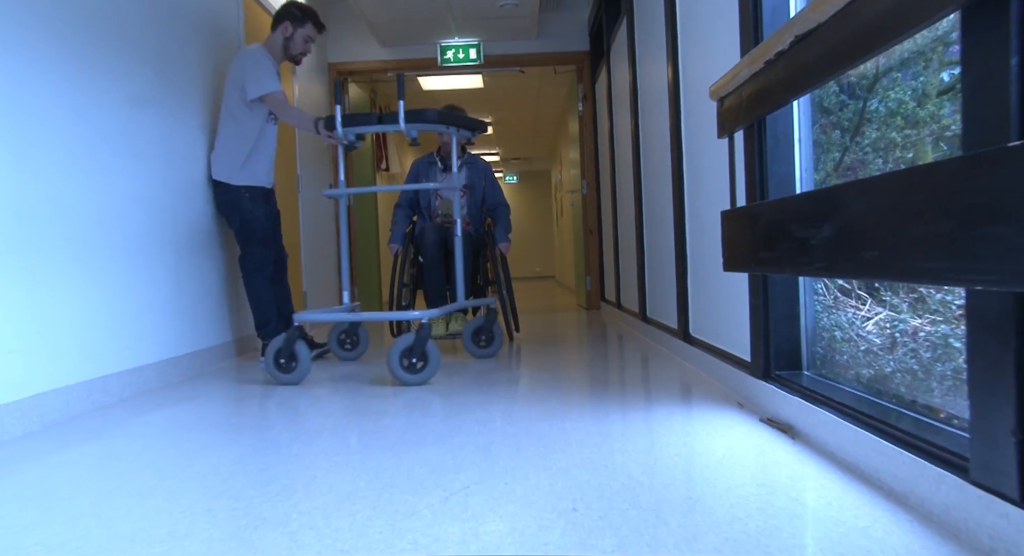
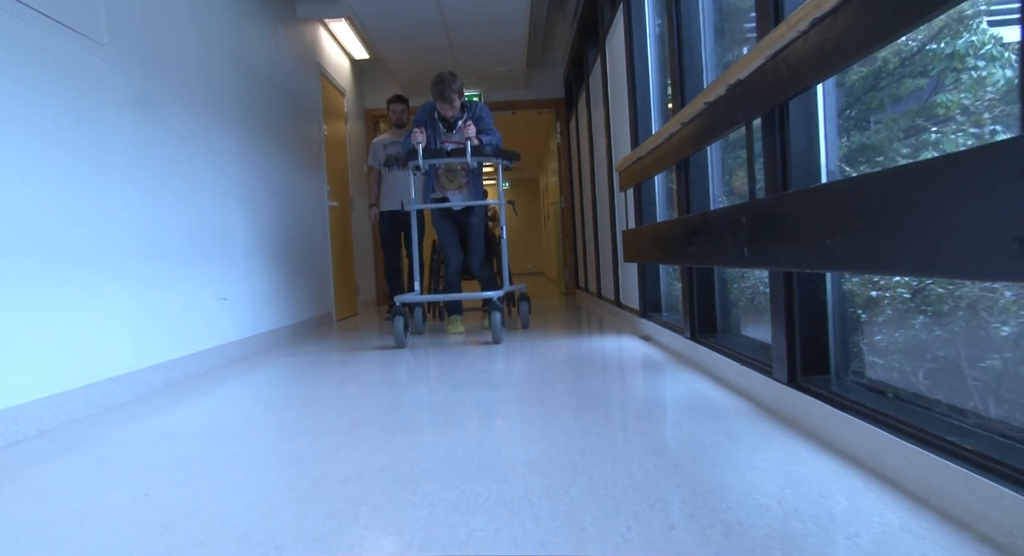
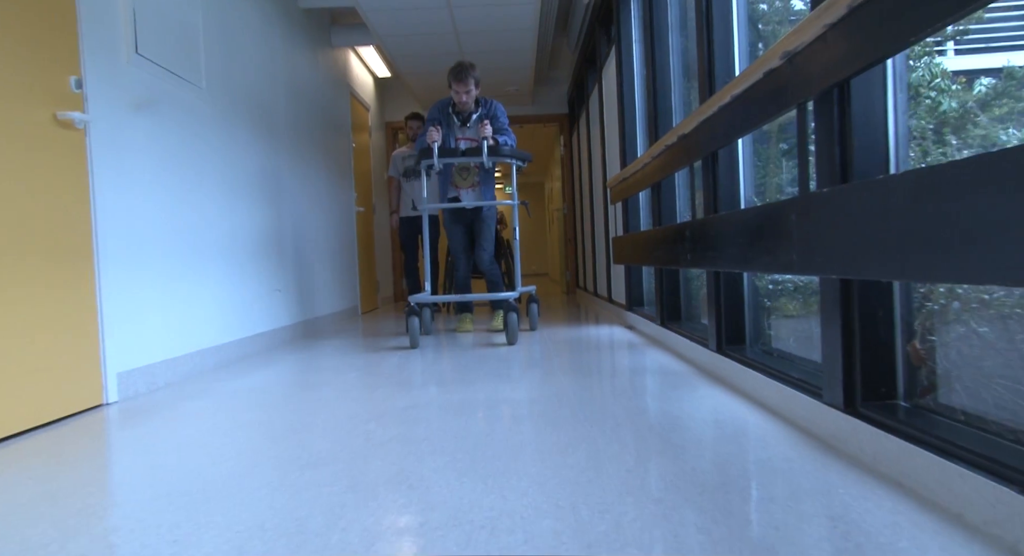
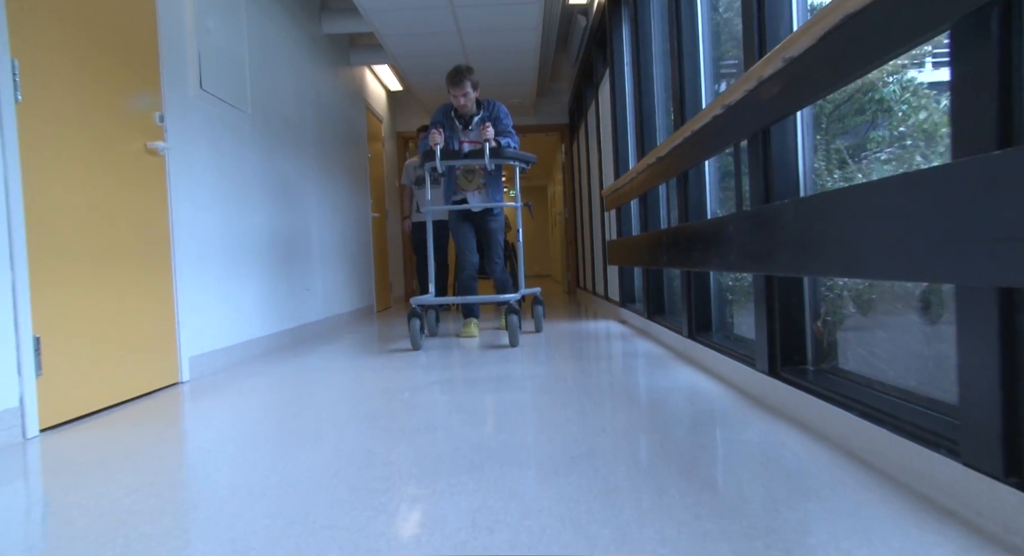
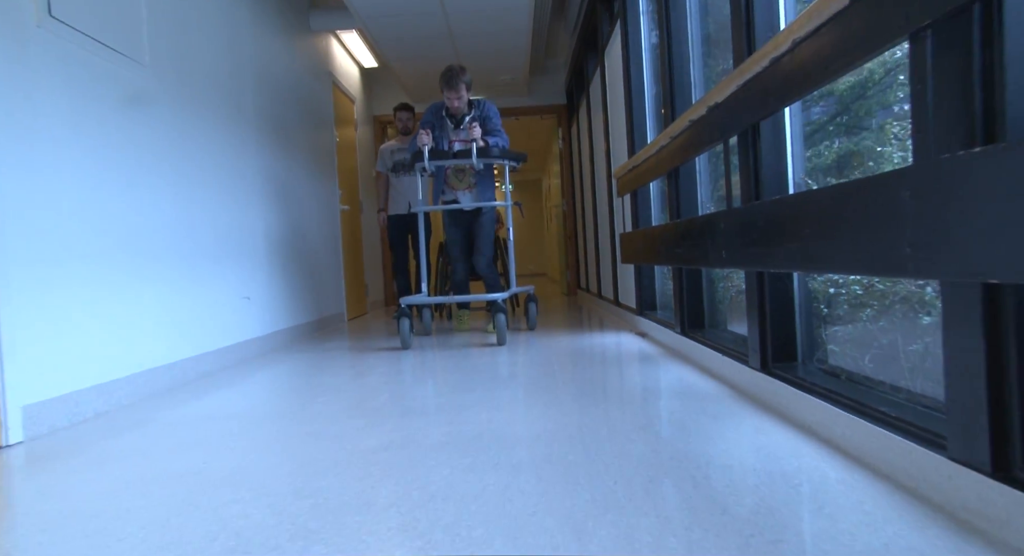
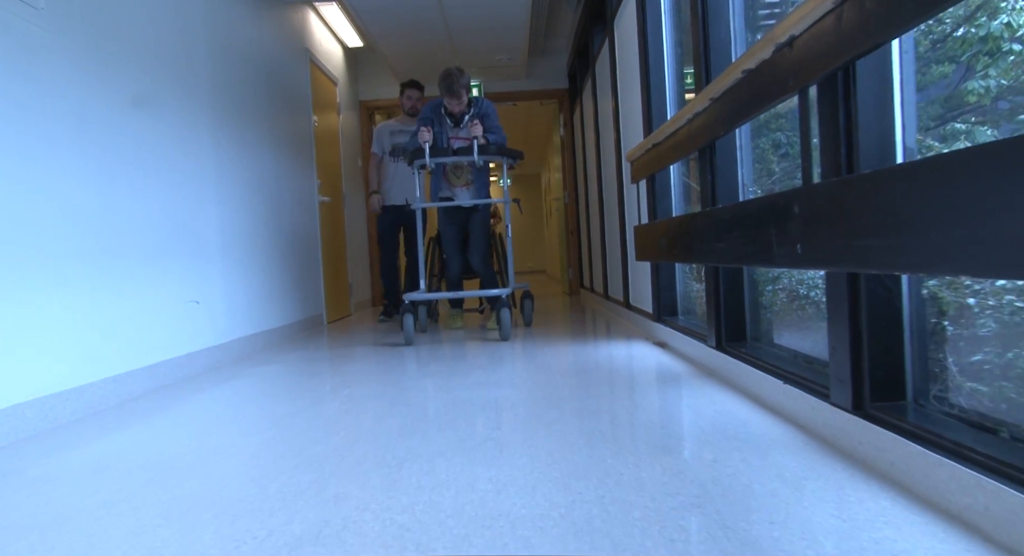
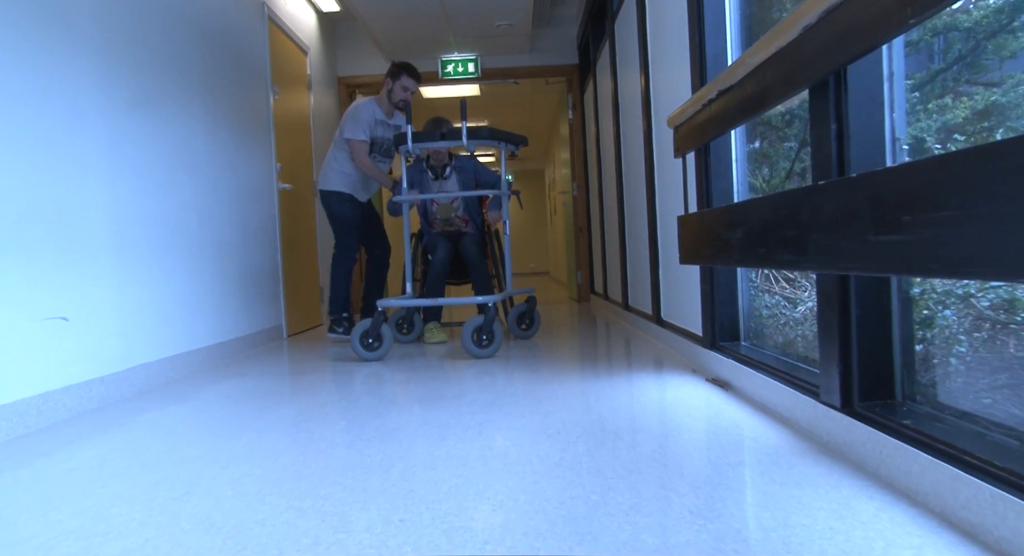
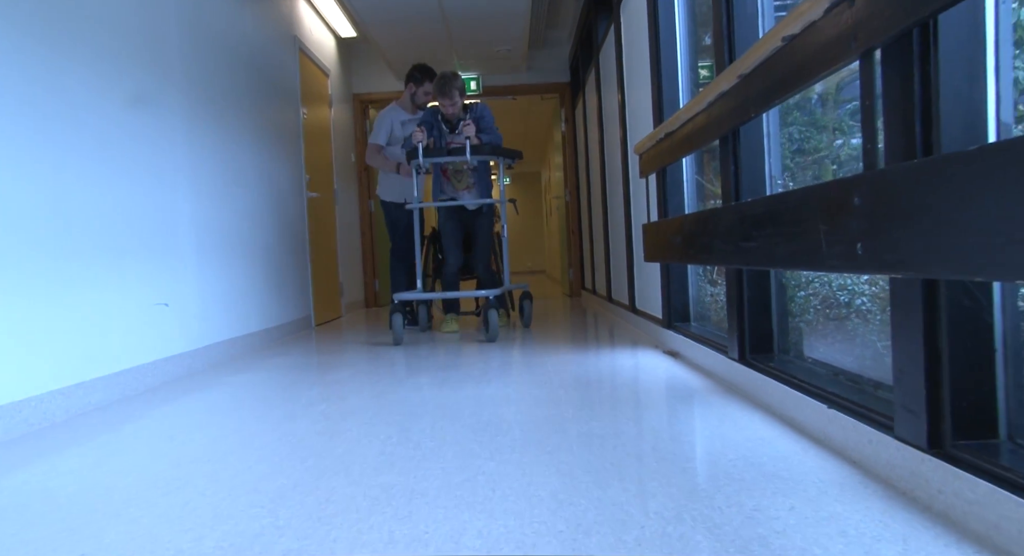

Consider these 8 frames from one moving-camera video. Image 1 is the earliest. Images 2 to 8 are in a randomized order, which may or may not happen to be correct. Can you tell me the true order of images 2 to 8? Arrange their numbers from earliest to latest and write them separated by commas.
7, 8, 6, 2, 5, 3, 4
